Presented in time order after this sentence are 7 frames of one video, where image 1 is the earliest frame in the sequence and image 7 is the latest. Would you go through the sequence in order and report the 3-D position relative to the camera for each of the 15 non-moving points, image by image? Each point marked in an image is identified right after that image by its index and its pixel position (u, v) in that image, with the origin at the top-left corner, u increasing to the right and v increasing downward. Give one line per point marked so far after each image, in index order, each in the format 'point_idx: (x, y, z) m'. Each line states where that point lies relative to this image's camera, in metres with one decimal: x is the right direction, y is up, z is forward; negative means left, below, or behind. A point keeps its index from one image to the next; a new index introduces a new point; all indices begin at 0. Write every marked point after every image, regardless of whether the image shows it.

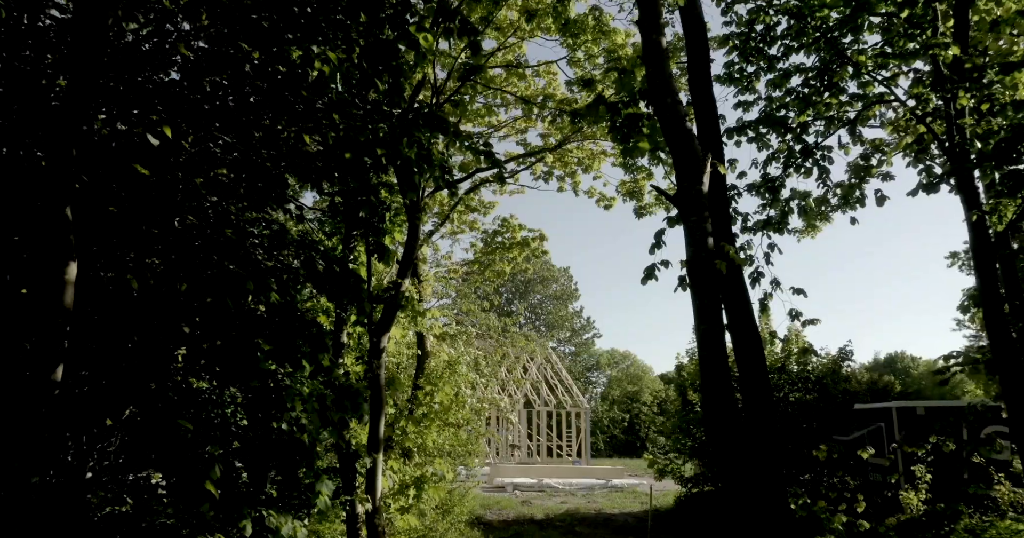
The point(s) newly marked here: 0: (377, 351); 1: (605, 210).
0: (-1.2, -0.7, +6.8) m
1: (+1.3, +0.8, +10.6) m
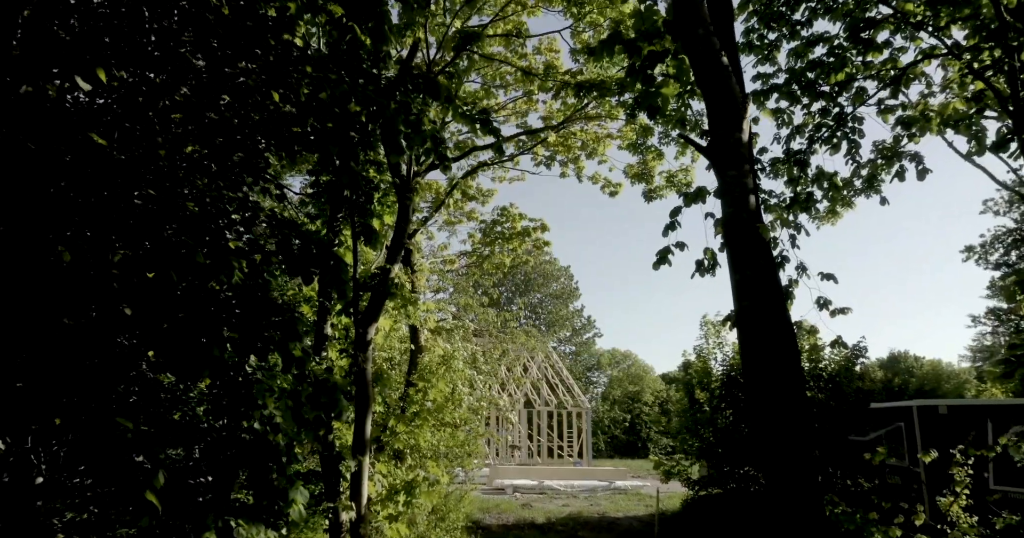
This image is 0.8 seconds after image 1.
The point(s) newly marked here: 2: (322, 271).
0: (-1.2, -0.6, +6.2) m
1: (+1.3, +1.0, +10.0) m
2: (-1.4, 0.0, +5.4) m
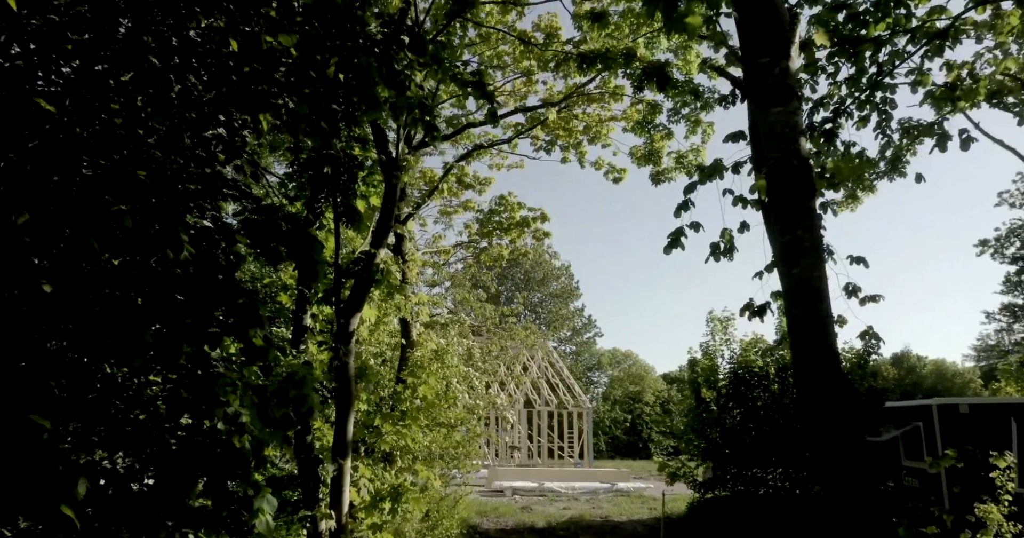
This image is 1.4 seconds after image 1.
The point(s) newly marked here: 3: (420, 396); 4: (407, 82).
0: (-1.2, -0.5, +5.6) m
1: (+1.3, +1.1, +9.5) m
2: (-1.4, +0.1, +4.9) m
3: (-0.8, -1.1, +6.5) m
4: (-0.7, +1.3, +5.2) m
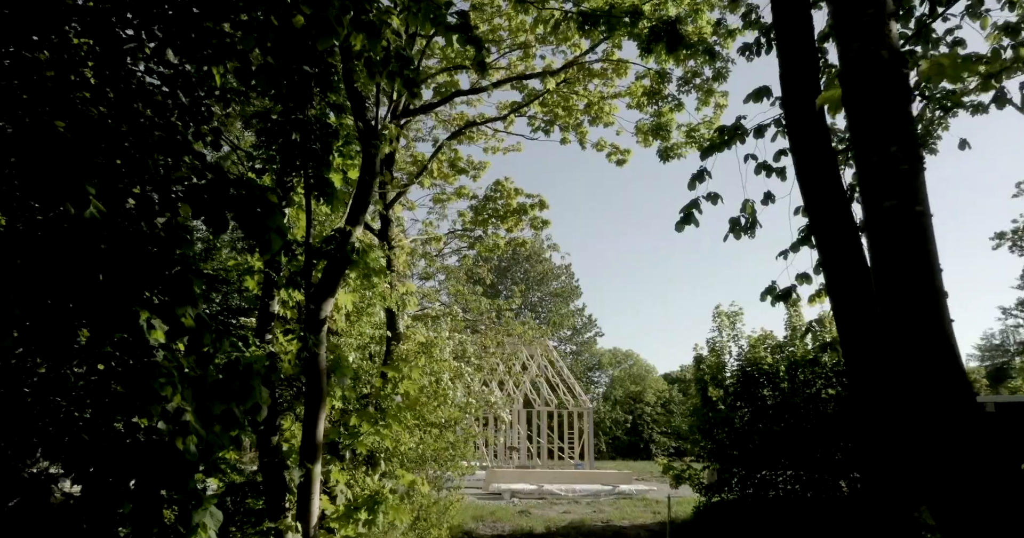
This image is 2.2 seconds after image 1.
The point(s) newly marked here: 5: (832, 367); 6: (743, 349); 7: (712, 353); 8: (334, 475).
0: (-1.3, -0.3, +5.0) m
1: (+1.2, +1.2, +8.8) m
2: (-1.4, +0.2, +4.2) m
3: (-0.8, -1.0, +5.8) m
4: (-0.8, +1.4, +4.5) m
5: (+5.6, -1.7, +13.2) m
6: (+4.2, -1.4, +13.8) m
7: (+3.7, -1.5, +13.9) m
8: (-1.3, -1.5, +5.5) m
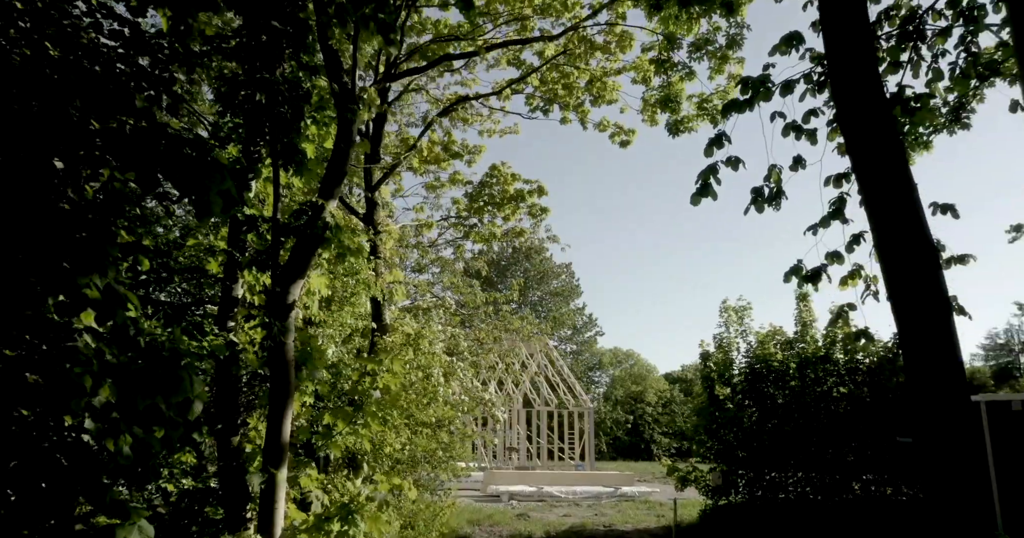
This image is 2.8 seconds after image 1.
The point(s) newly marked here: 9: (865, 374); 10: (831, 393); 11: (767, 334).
0: (-1.3, -0.2, +4.4) m
1: (+1.2, +1.3, +8.3) m
2: (-1.5, +0.4, +3.6) m
3: (-0.9, -0.8, +5.2) m
4: (-0.8, +1.5, +4.0) m
5: (+5.5, -1.6, +12.7) m
6: (+4.2, -1.3, +13.2) m
7: (+3.6, -1.4, +13.3) m
8: (-1.3, -1.4, +4.9) m
9: (+5.8, -1.7, +12.4) m
10: (+5.2, -2.0, +12.4) m
11: (+4.4, -1.1, +13.2) m
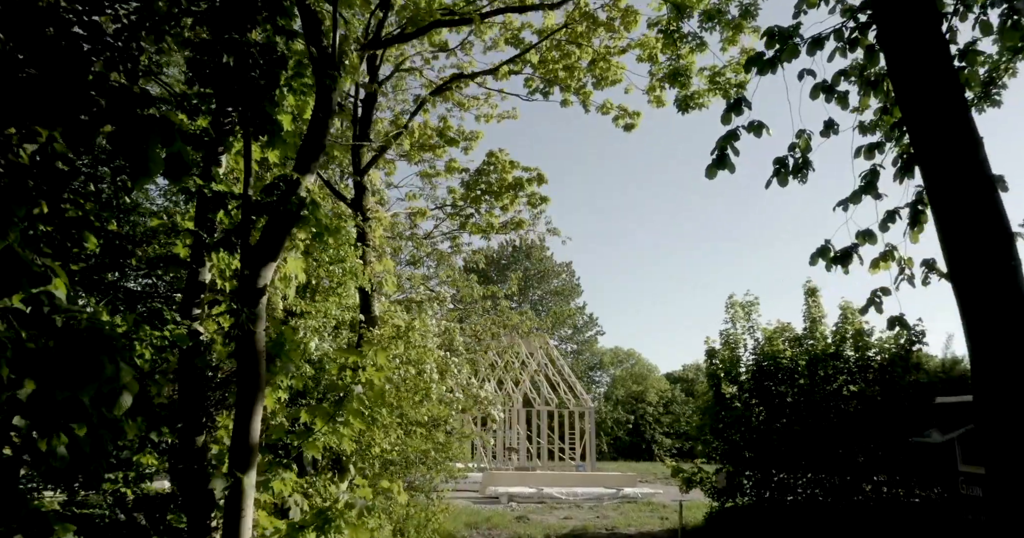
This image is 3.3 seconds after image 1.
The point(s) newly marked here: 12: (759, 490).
0: (-1.3, -0.1, +3.9) m
1: (+1.2, +1.4, +7.8) m
2: (-1.5, +0.5, +3.2) m
3: (-0.9, -0.7, +4.8) m
4: (-0.8, +1.6, +3.5) m
5: (+5.5, -1.5, +12.2) m
6: (+4.1, -1.2, +12.7) m
7: (+3.6, -1.3, +12.9) m
8: (-1.3, -1.3, +4.4) m
9: (+5.7, -1.6, +12.0) m
10: (+5.2, -1.9, +12.0) m
11: (+4.4, -1.0, +12.8) m
12: (+4.0, -3.5, +12.2) m
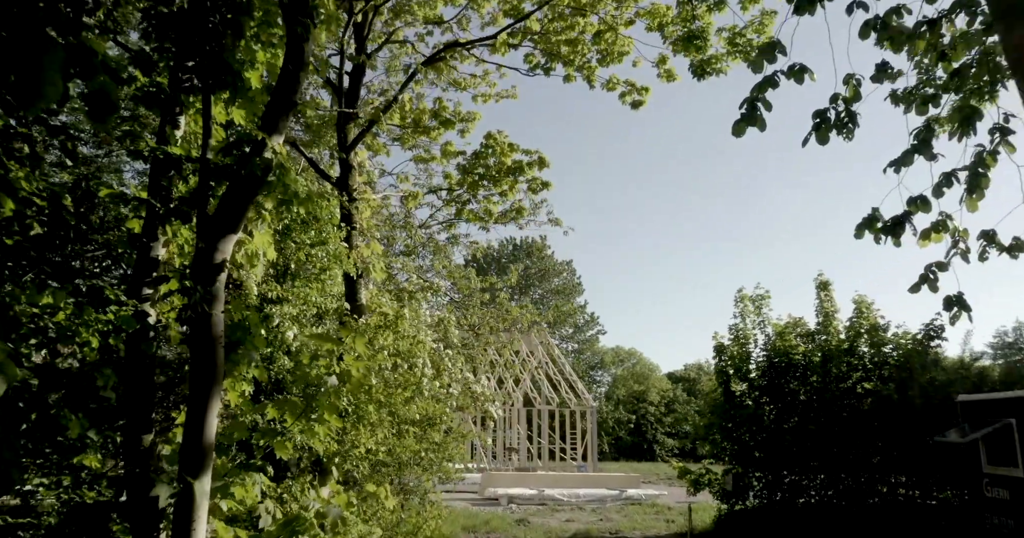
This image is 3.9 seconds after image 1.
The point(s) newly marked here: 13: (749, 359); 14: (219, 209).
0: (-1.3, 0.0, +3.4) m
1: (+1.1, +1.6, +7.3) m
2: (-1.5, +0.6, +2.7) m
3: (-0.9, -0.6, +4.3) m
4: (-0.8, +1.8, +3.0) m
5: (+5.5, -1.3, +11.7) m
6: (+4.1, -1.1, +12.2) m
7: (+3.6, -1.2, +12.3) m
8: (-1.3, -1.1, +3.9) m
9: (+5.7, -1.5, +11.5) m
10: (+5.2, -1.8, +11.5) m
11: (+4.4, -0.9, +12.2) m
12: (+4.0, -3.4, +11.7) m
13: (+3.8, -1.5, +12.2) m
14: (-1.3, +0.3, +3.5) m
